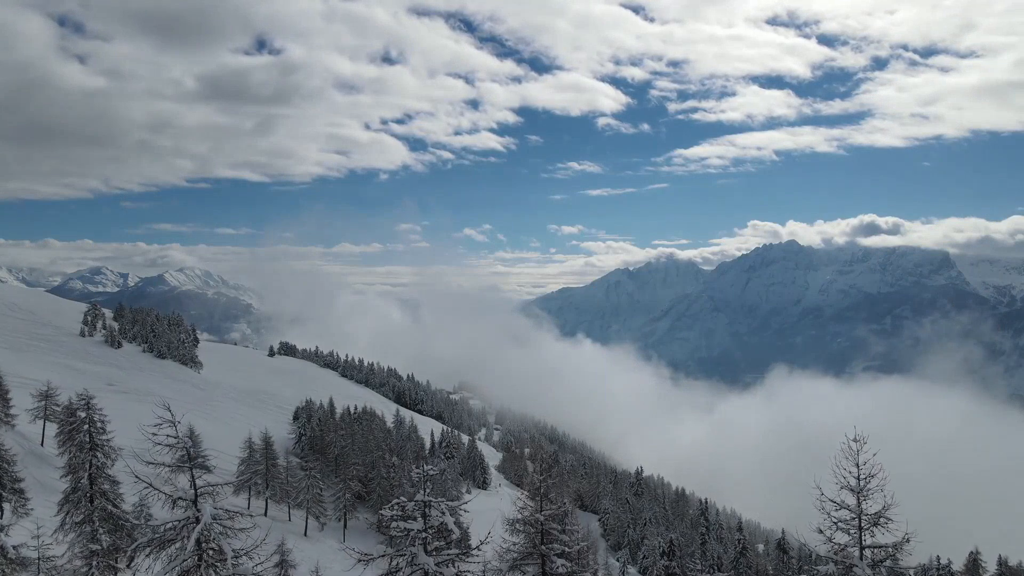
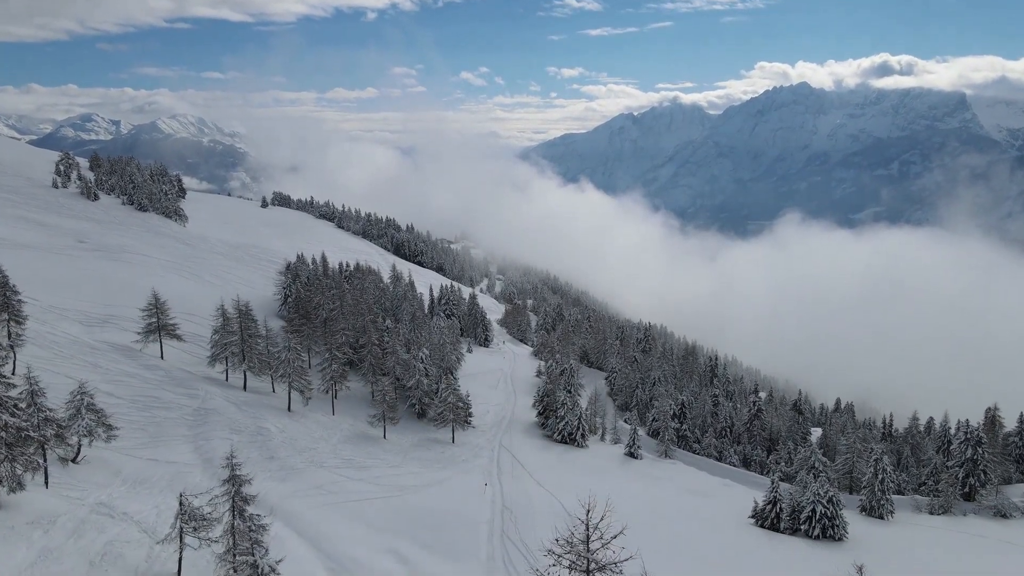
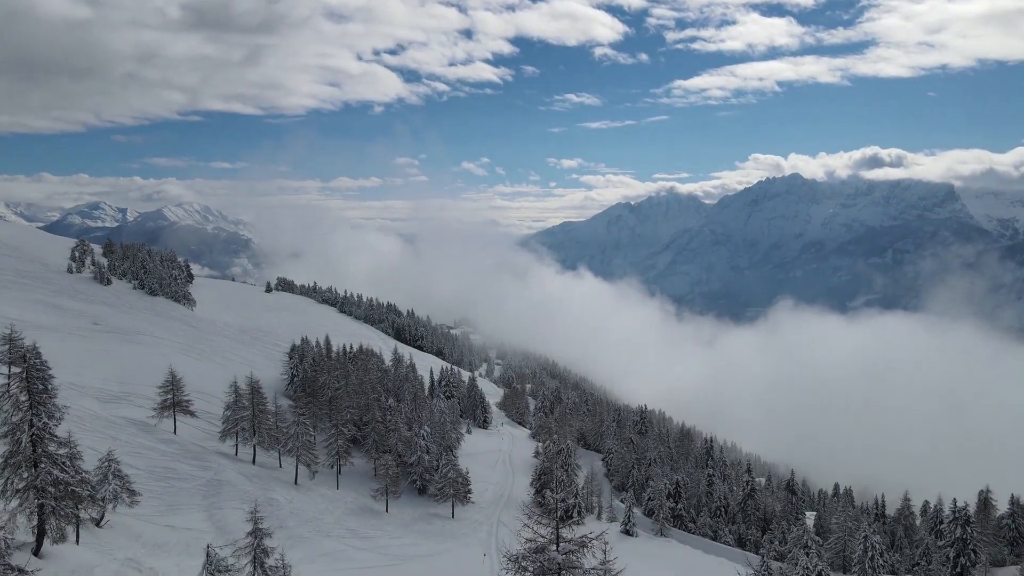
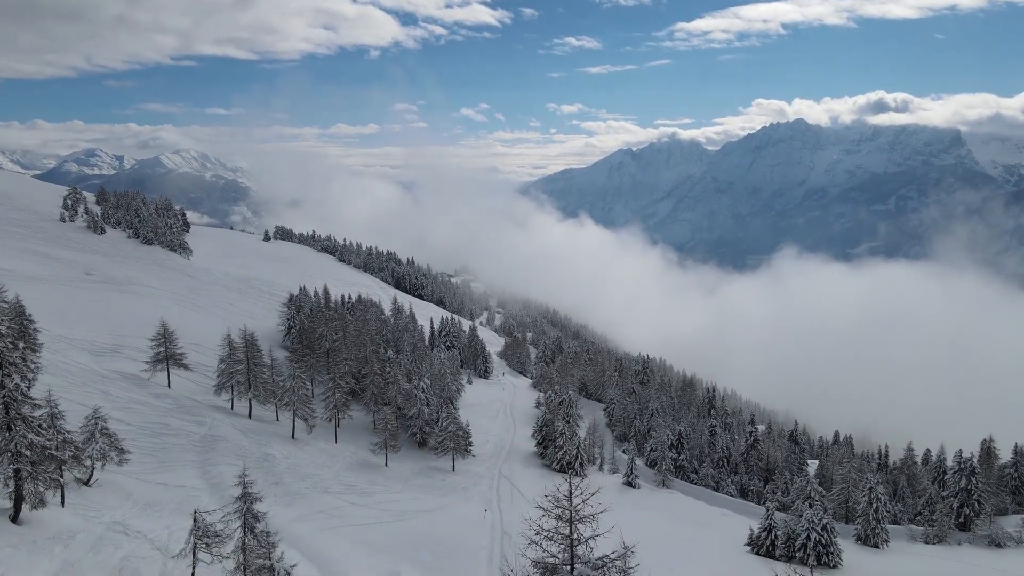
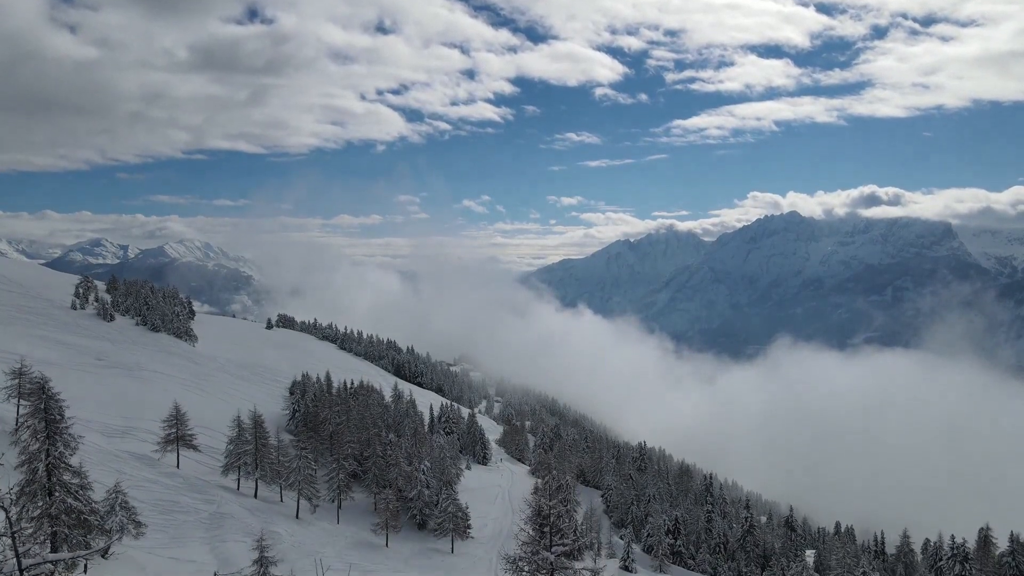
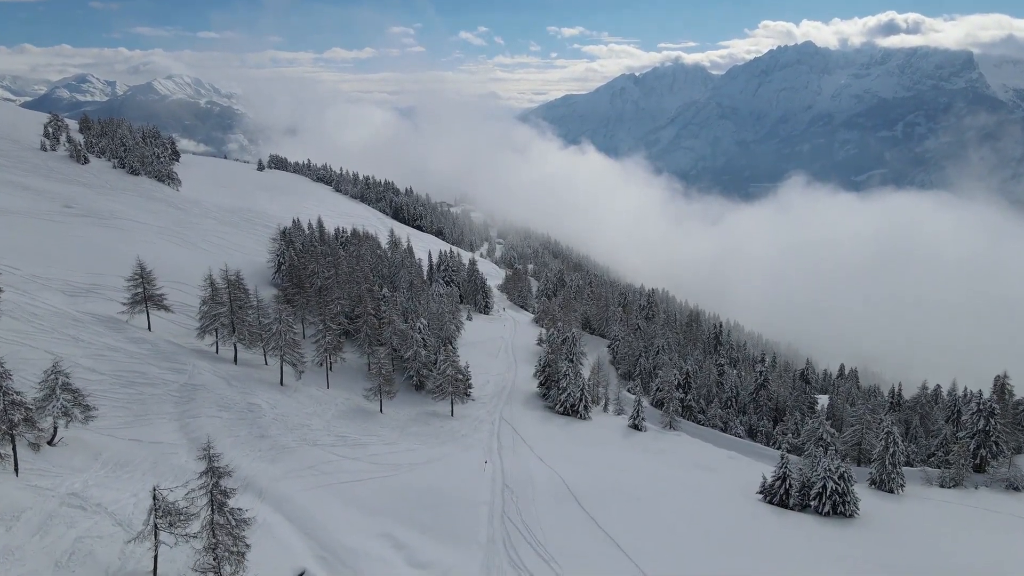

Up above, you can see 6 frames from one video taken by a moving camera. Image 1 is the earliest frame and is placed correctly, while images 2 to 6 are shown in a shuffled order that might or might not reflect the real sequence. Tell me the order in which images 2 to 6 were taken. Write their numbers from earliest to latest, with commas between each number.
5, 3, 4, 2, 6
